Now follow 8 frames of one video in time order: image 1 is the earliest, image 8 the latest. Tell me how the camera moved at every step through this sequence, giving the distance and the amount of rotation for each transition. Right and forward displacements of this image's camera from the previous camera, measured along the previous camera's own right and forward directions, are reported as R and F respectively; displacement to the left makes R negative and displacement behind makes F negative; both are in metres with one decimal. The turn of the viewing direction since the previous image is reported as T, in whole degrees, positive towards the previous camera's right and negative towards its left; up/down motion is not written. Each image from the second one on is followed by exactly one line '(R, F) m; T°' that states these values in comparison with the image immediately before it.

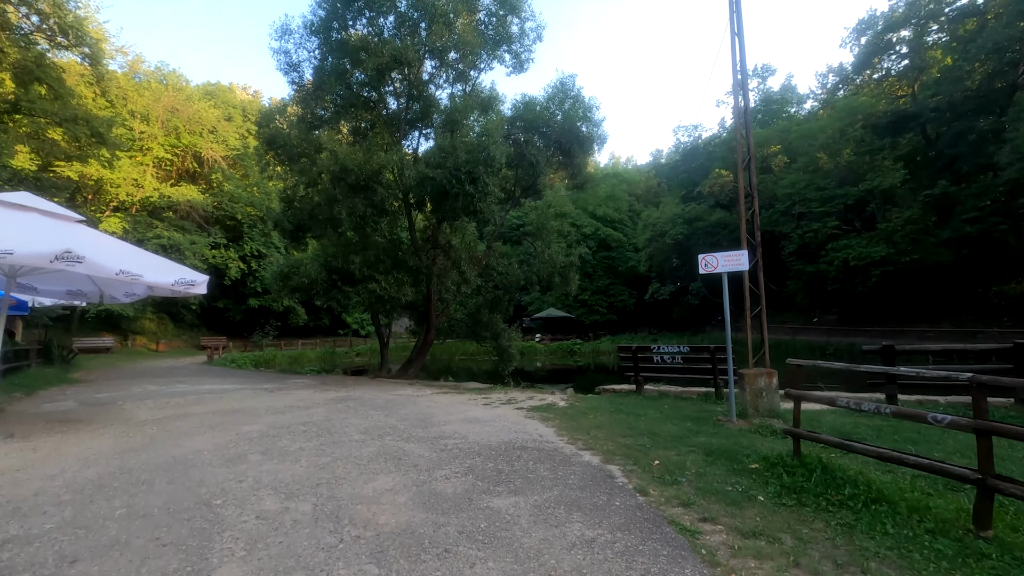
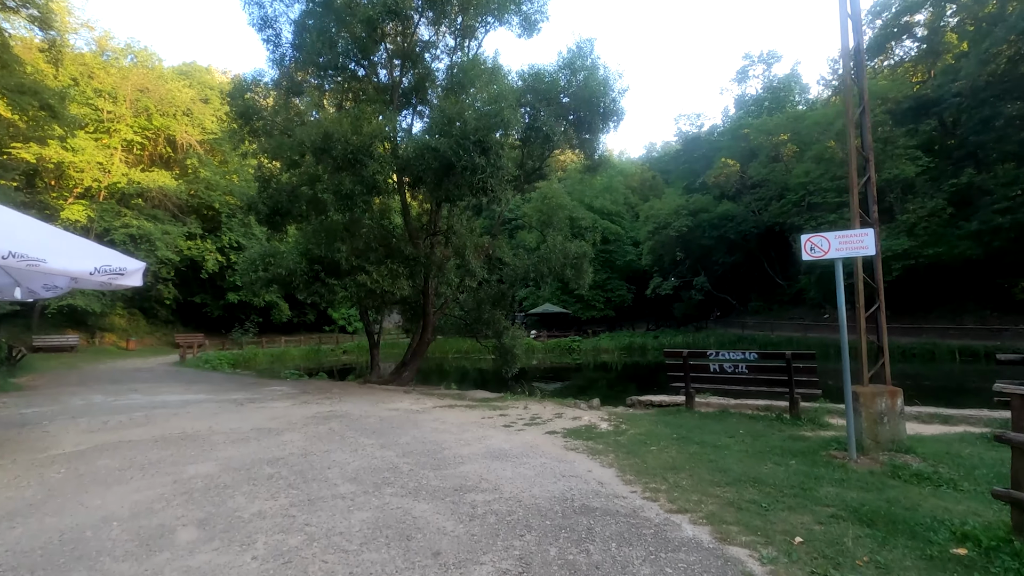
(-0.5, +1.9) m; +1°
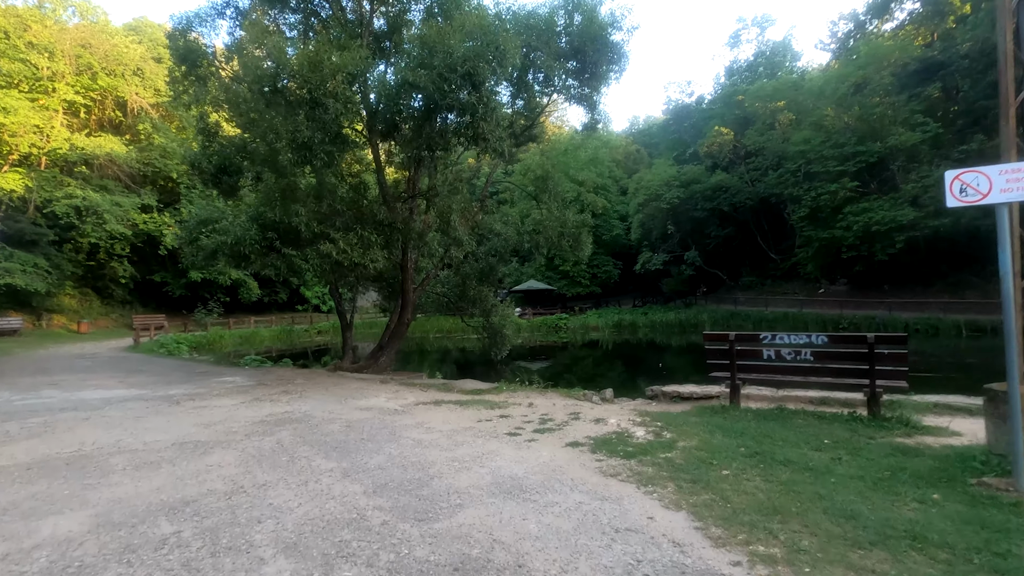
(-0.3, +1.7) m; +2°
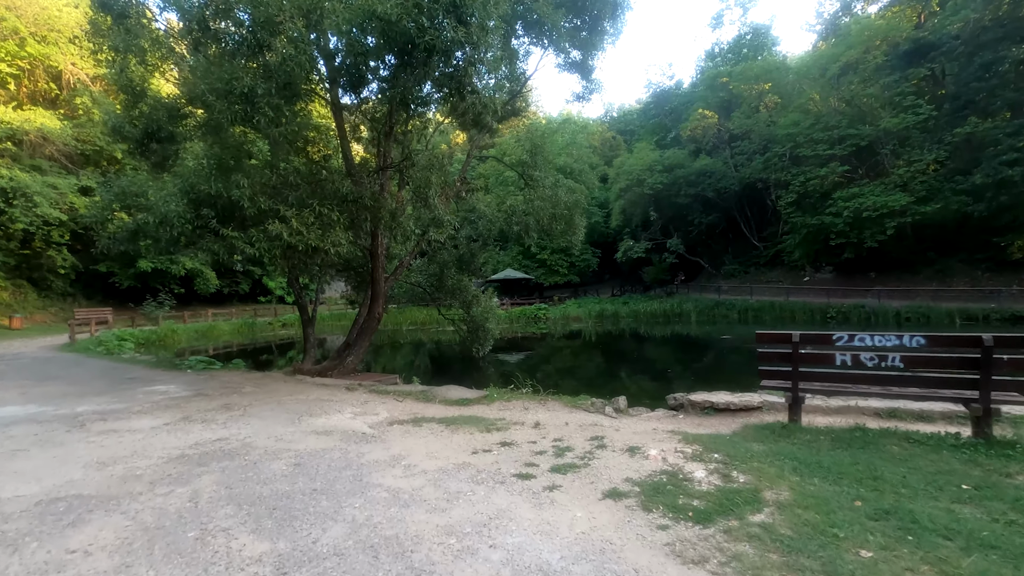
(-0.3, +1.5) m; +3°
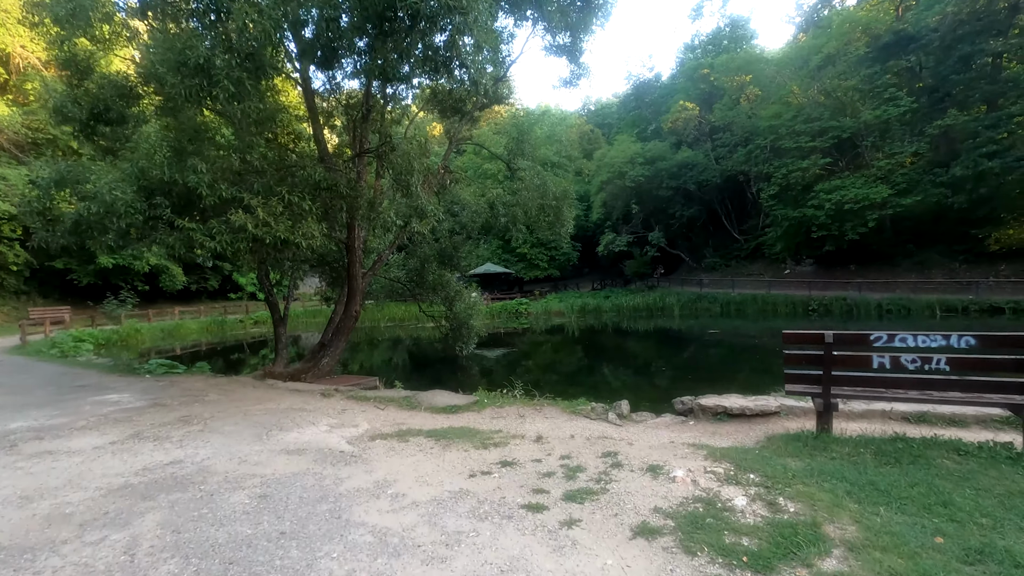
(-0.2, +0.6) m; +2°
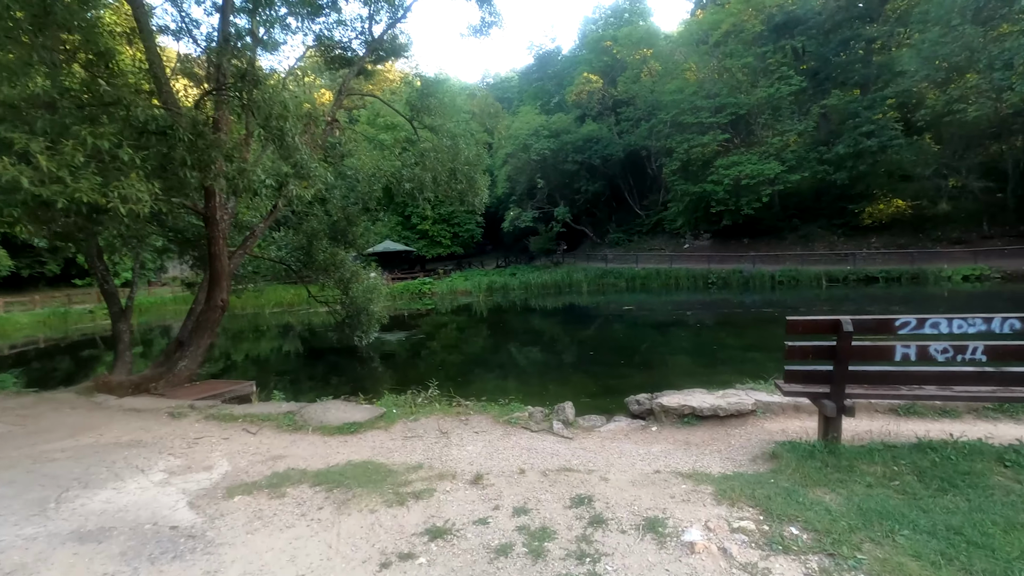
(-0.1, +1.5) m; +11°
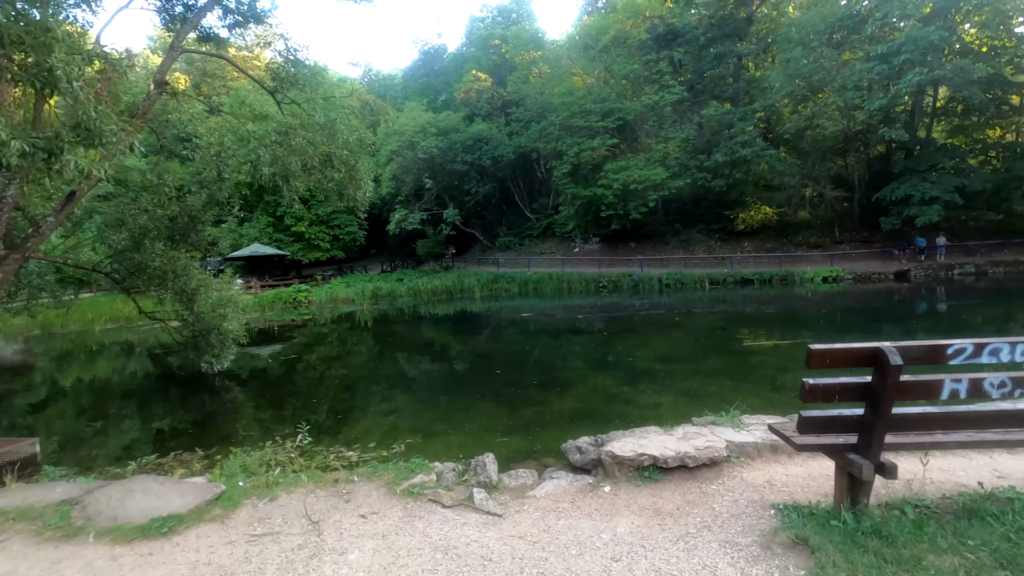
(-0.1, +1.4) m; +12°
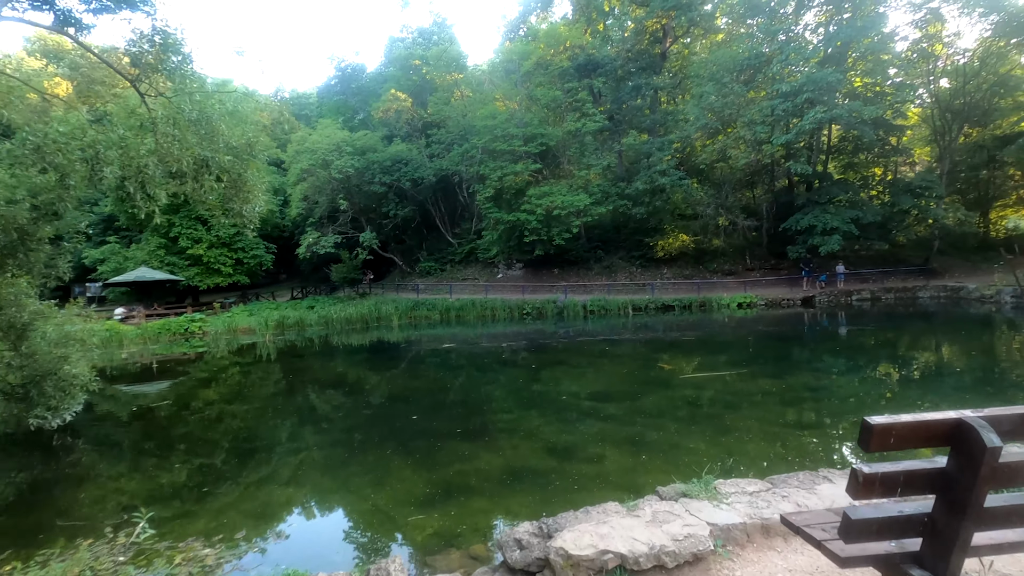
(0.0, +1.0) m; +8°
